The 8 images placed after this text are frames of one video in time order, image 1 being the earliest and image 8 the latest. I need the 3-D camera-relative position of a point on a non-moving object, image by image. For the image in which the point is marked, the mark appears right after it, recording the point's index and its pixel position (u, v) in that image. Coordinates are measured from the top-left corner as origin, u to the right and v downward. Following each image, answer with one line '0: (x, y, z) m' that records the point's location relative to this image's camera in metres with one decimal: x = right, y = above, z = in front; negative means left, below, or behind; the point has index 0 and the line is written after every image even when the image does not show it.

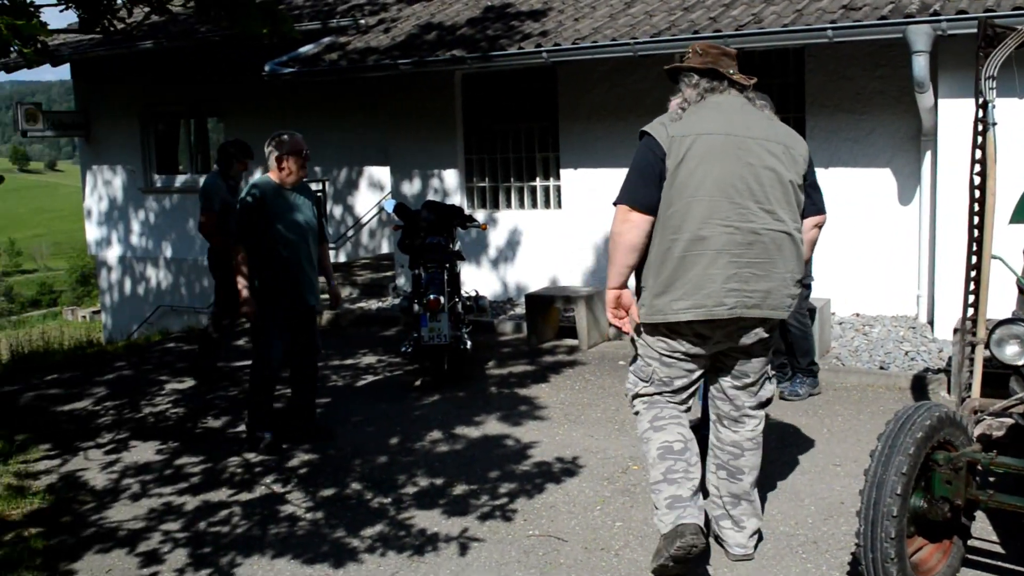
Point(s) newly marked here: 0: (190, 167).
0: (-4.4, +1.6, +14.4) m
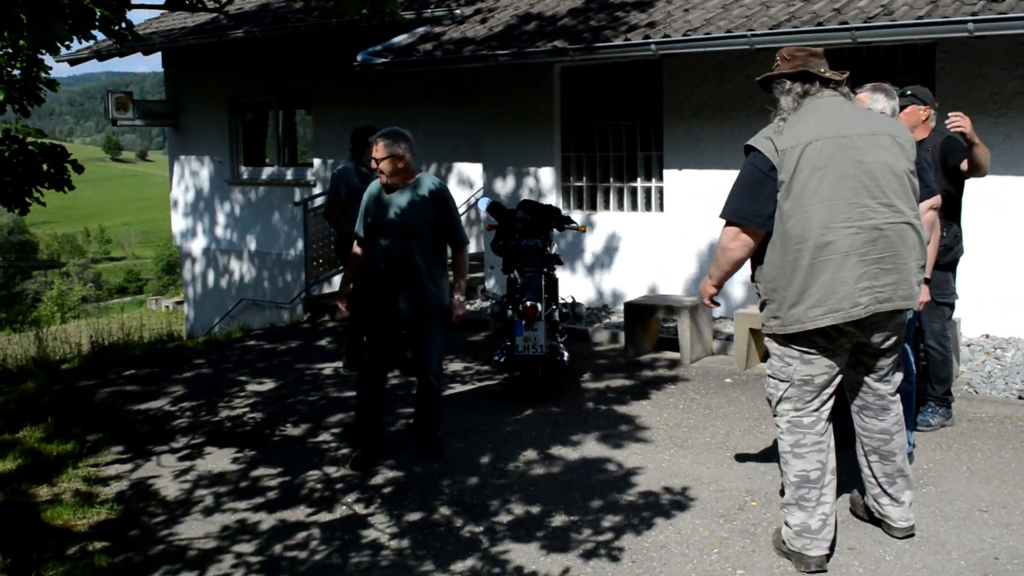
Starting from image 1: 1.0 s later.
0: (-3.2, +1.7, +14.2) m
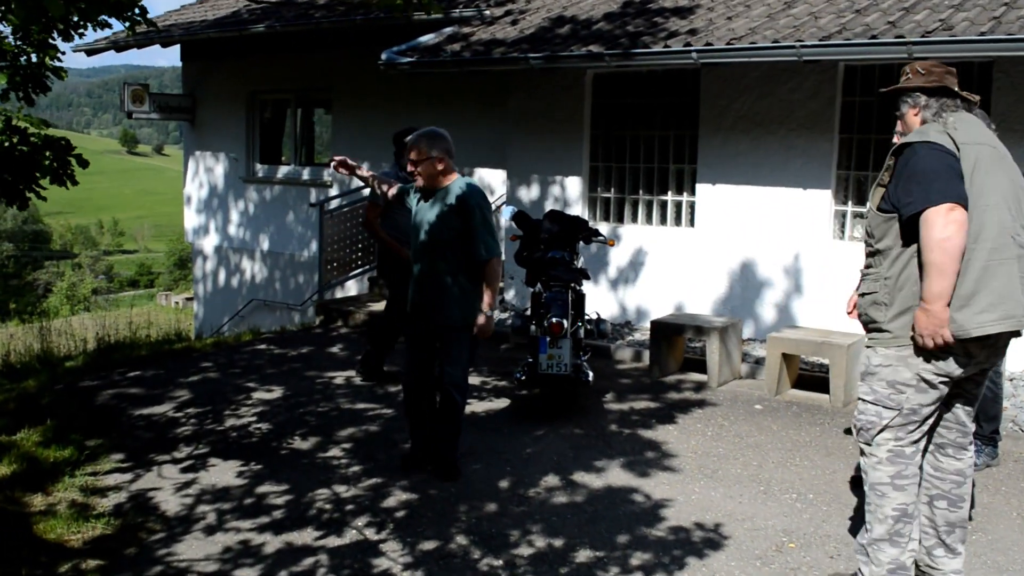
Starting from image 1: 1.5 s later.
0: (-2.9, +1.7, +13.9) m
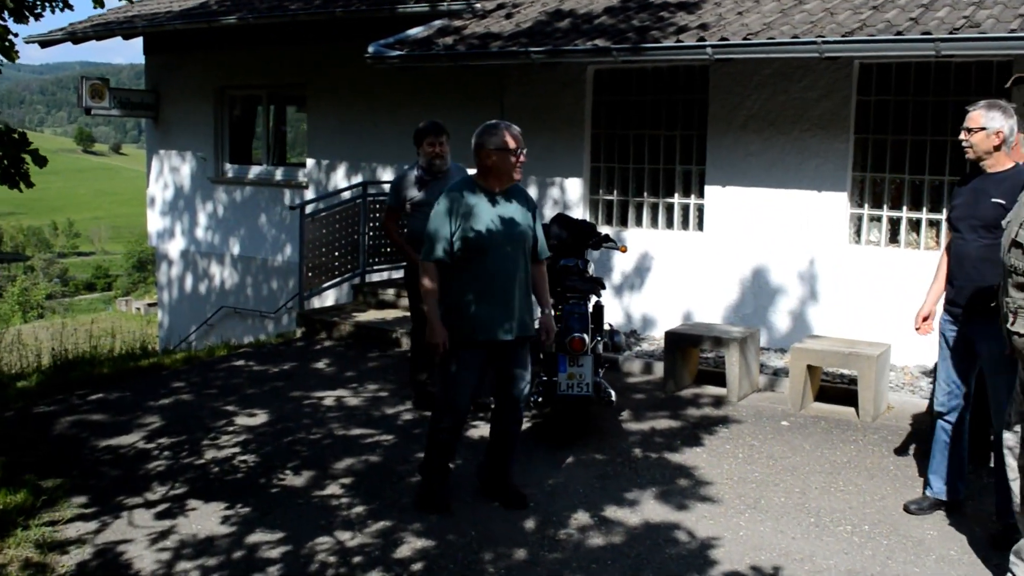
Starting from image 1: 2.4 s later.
0: (-3.1, +1.6, +13.1) m
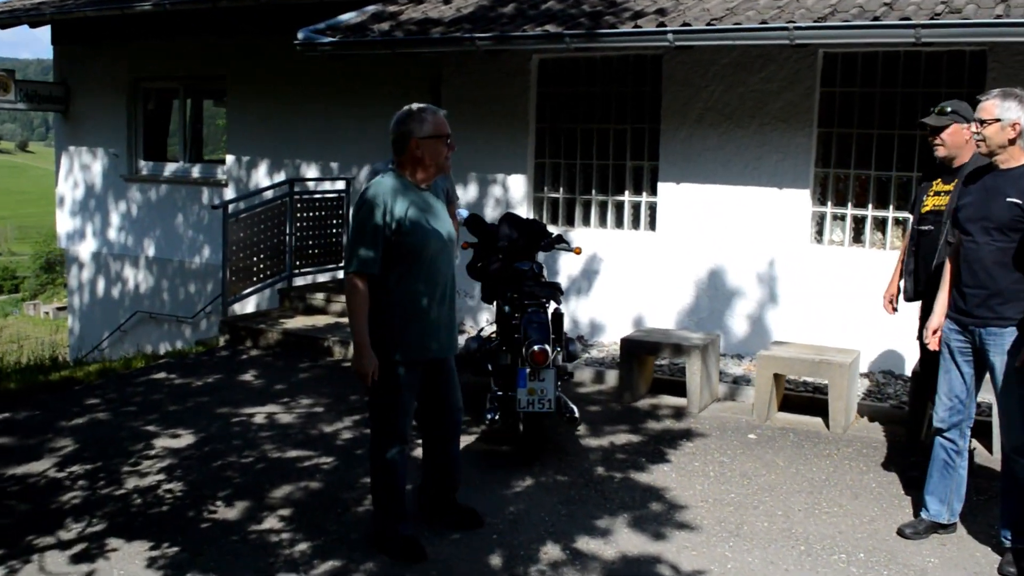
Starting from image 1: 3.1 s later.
0: (-3.8, +1.6, +12.3) m
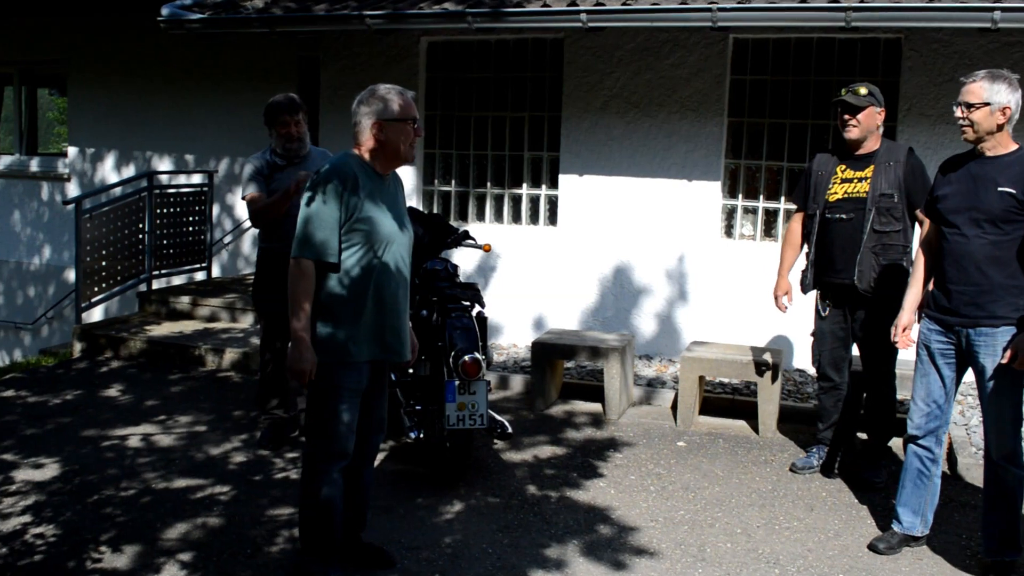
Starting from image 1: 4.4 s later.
0: (-5.2, +1.5, +11.0) m
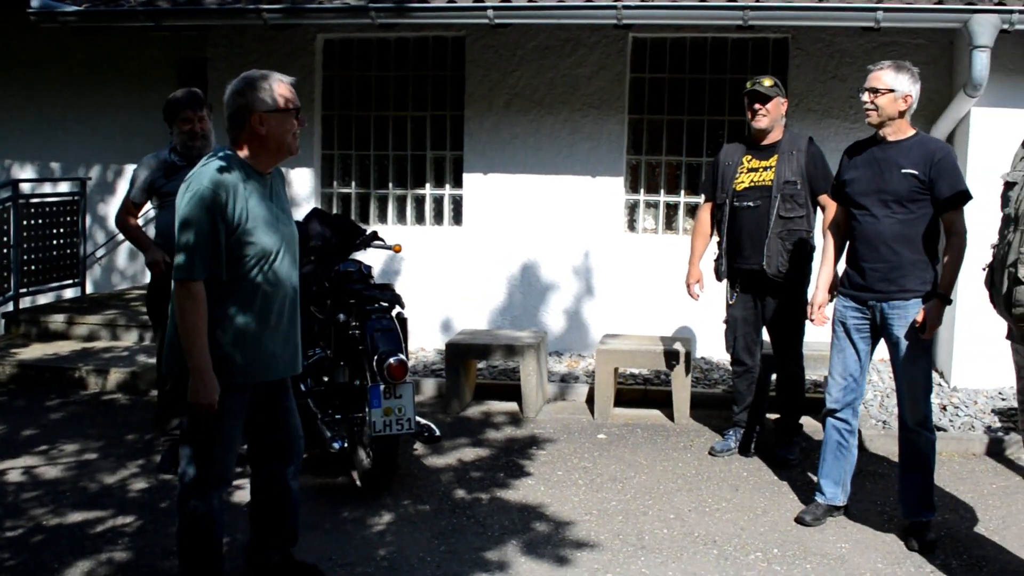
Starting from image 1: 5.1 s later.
0: (-6.3, +1.2, +10.3) m
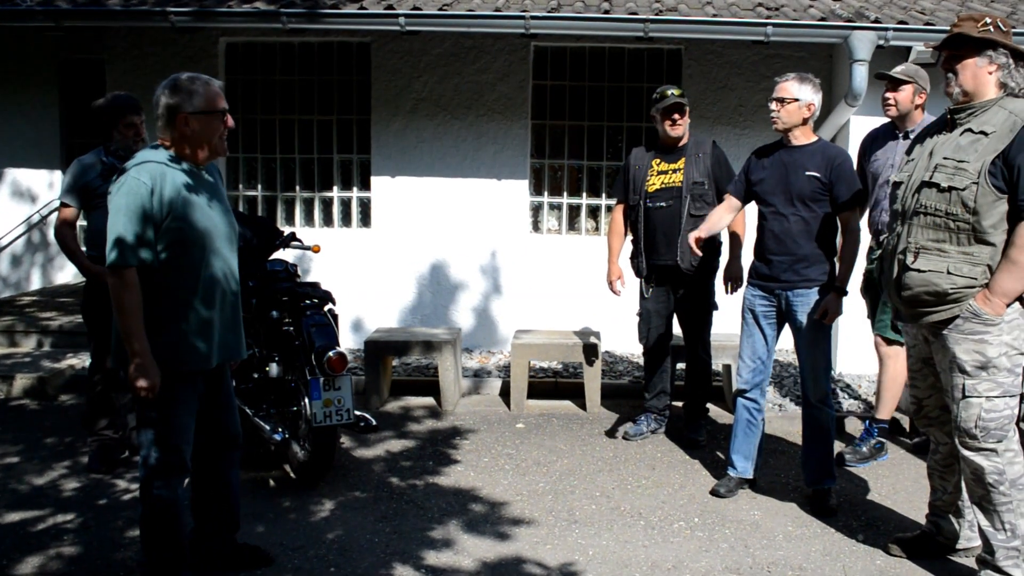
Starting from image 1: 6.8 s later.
0: (-7.2, +1.1, +9.8) m
